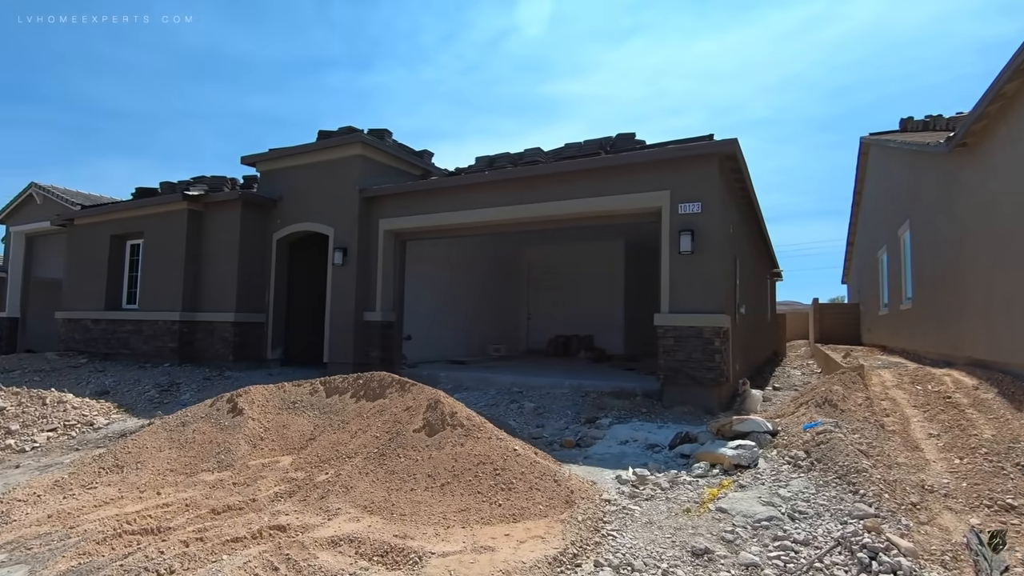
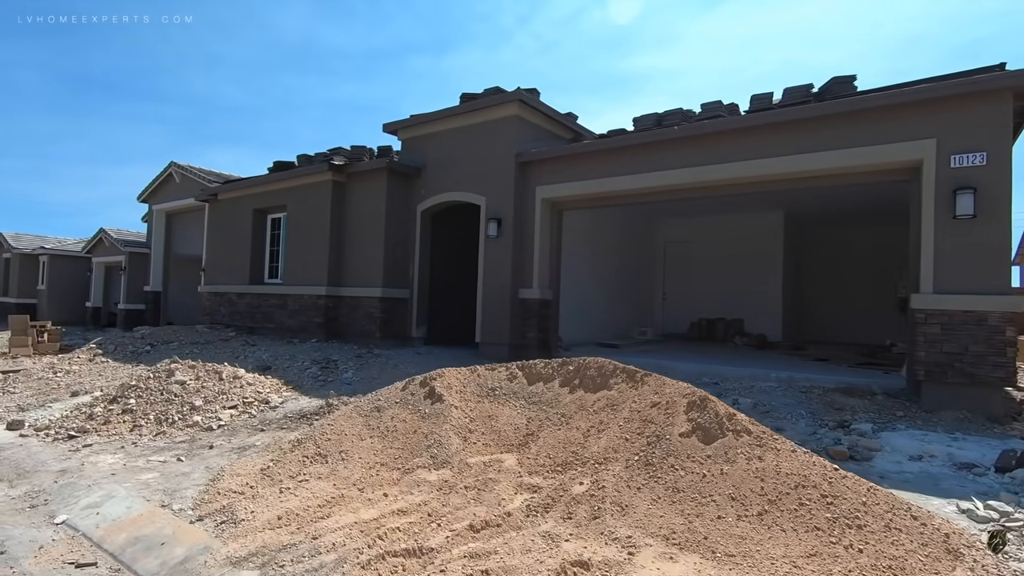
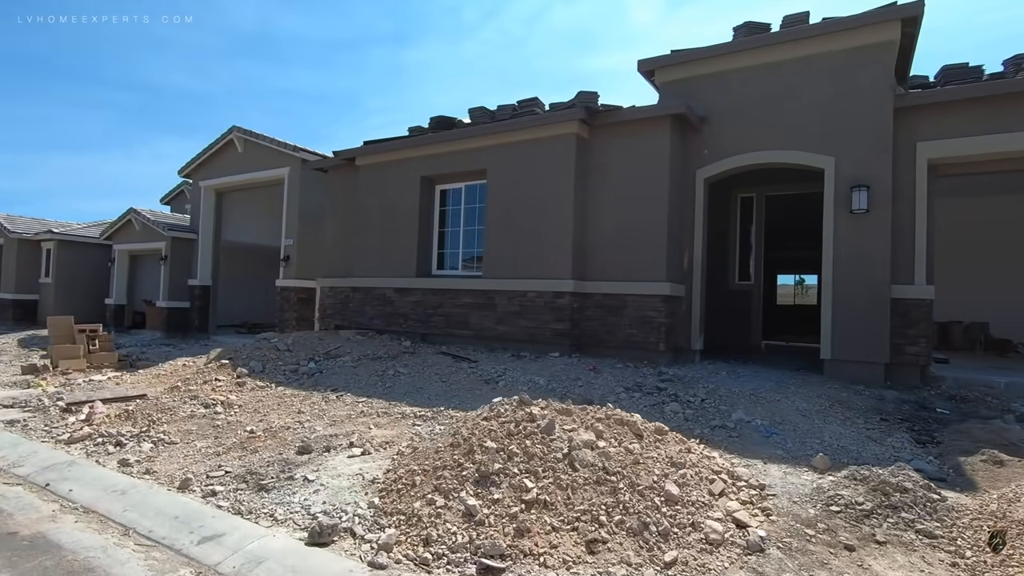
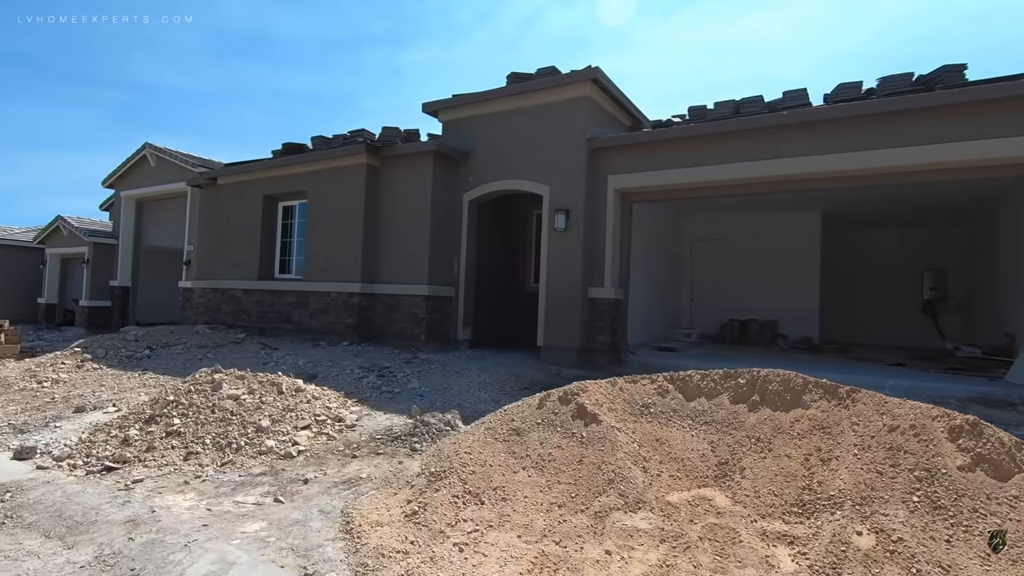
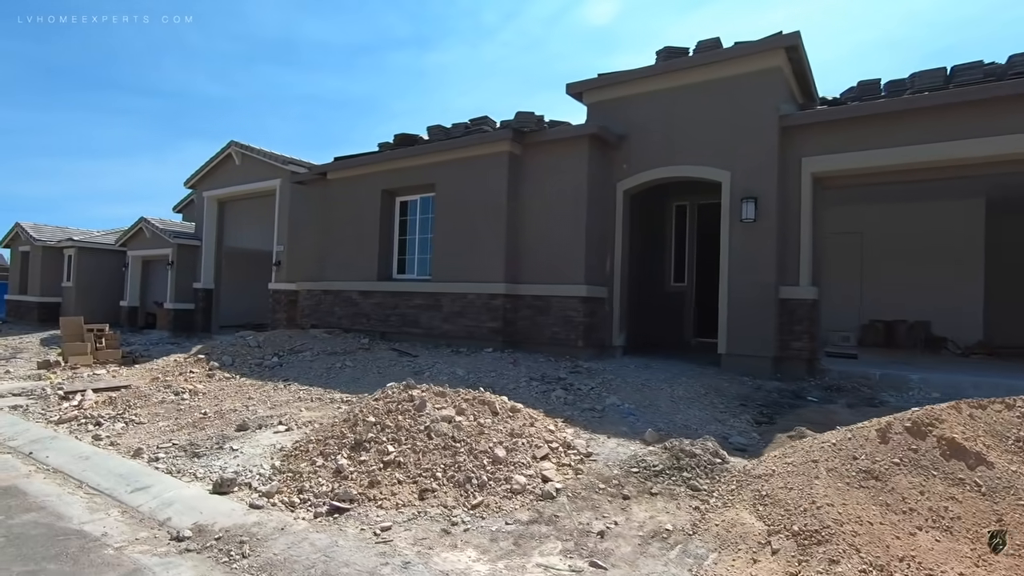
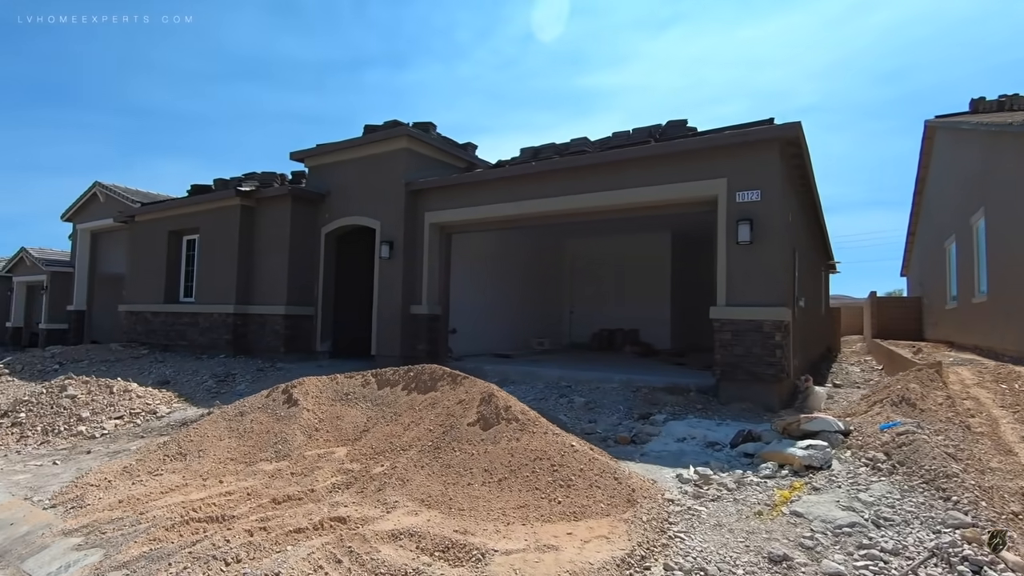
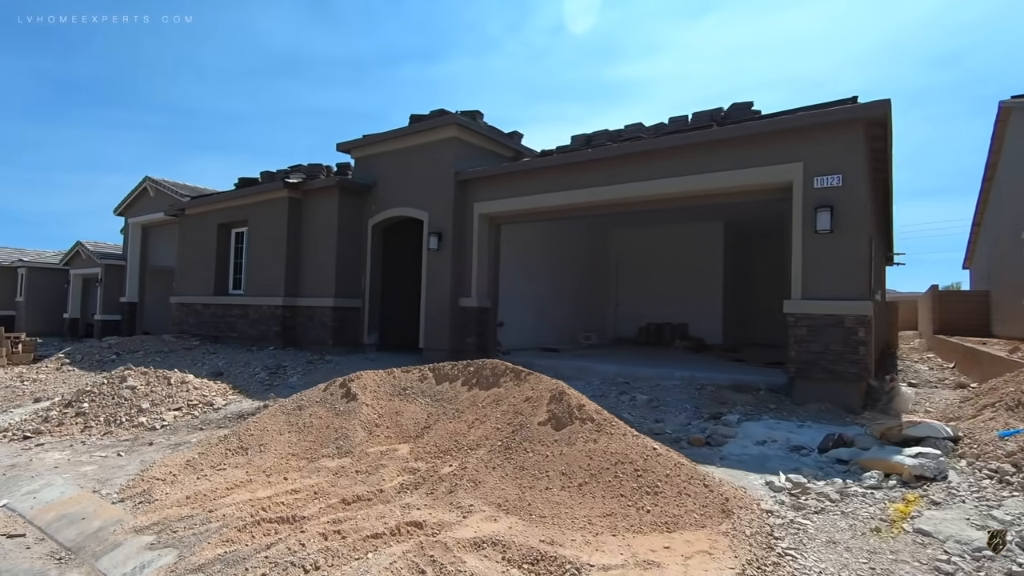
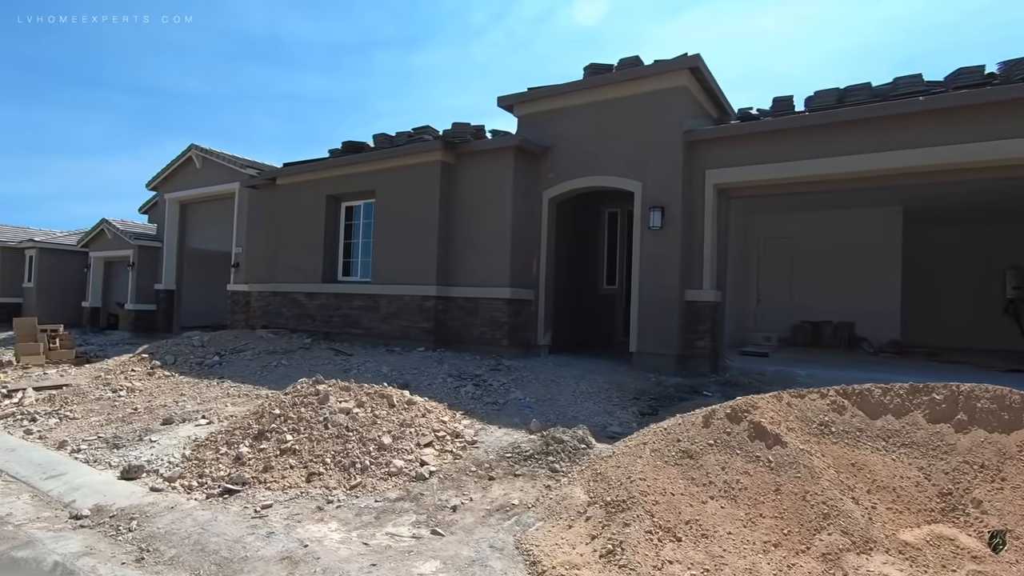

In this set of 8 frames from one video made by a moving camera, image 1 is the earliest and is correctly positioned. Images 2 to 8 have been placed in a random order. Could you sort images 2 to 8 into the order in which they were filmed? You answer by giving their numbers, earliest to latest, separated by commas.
6, 7, 2, 4, 8, 5, 3
